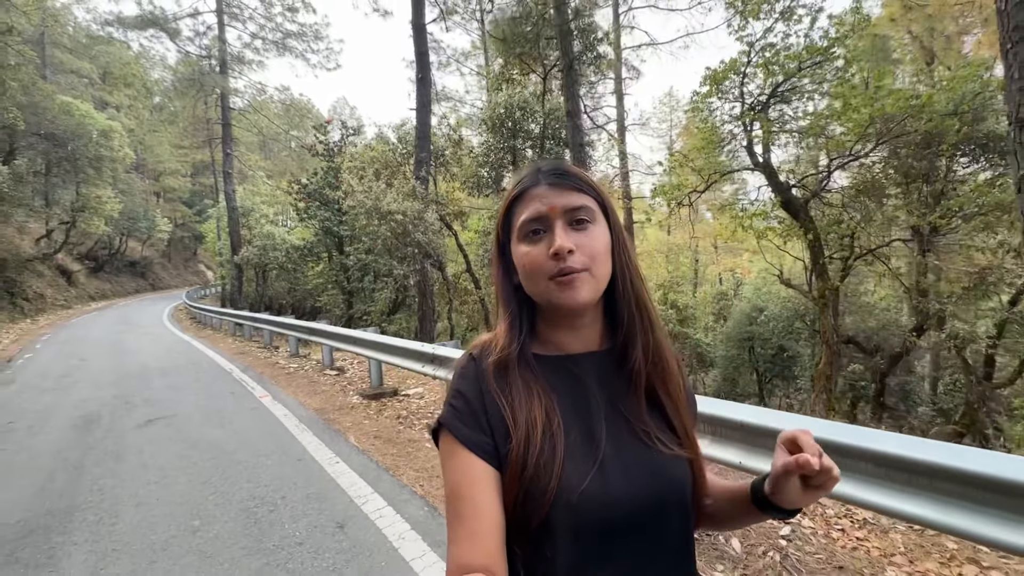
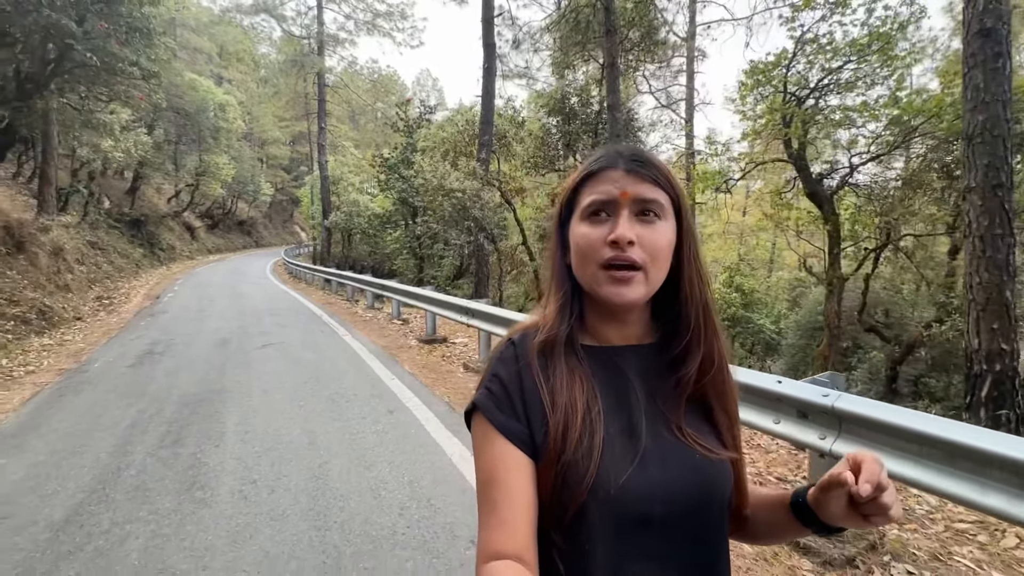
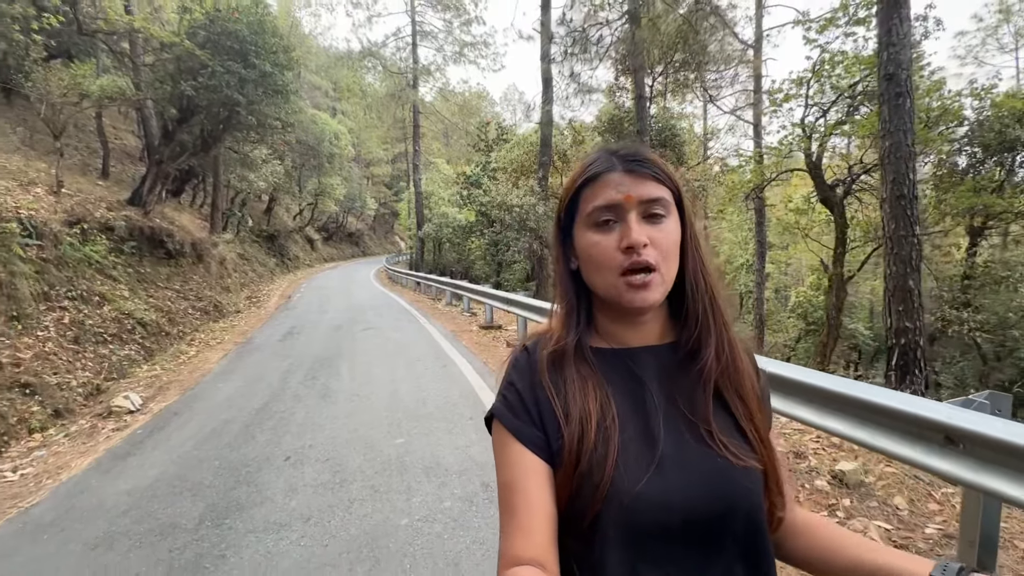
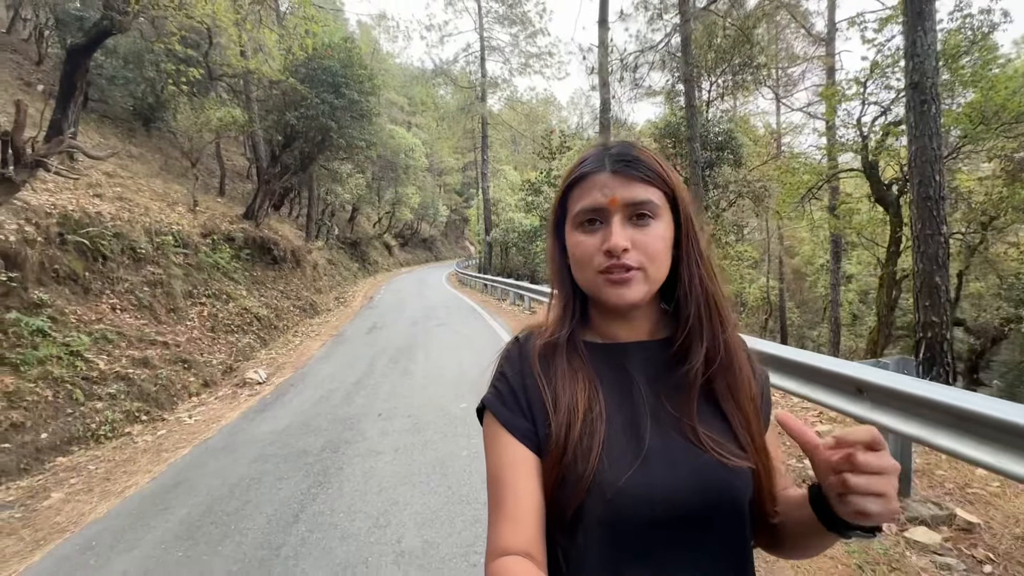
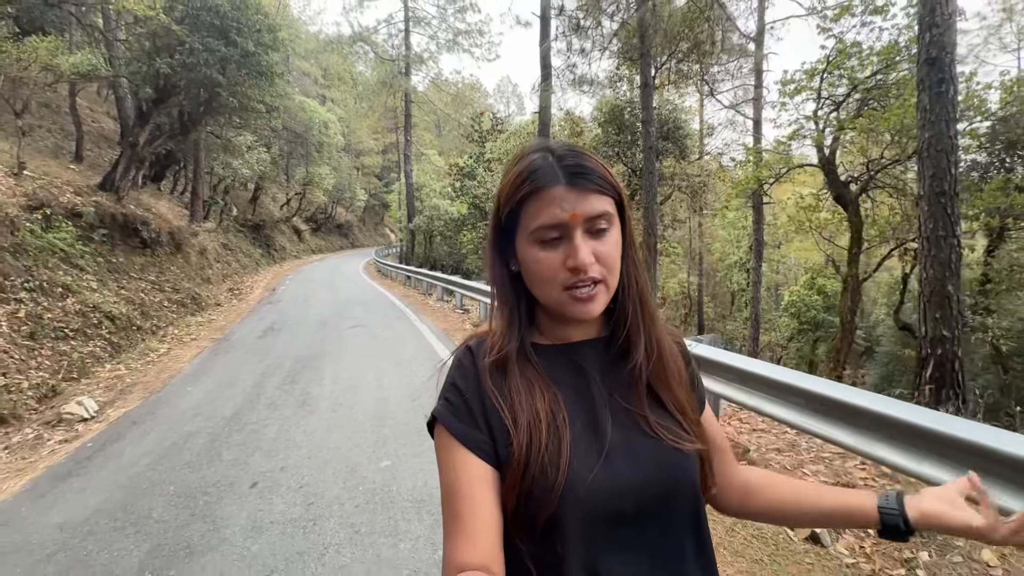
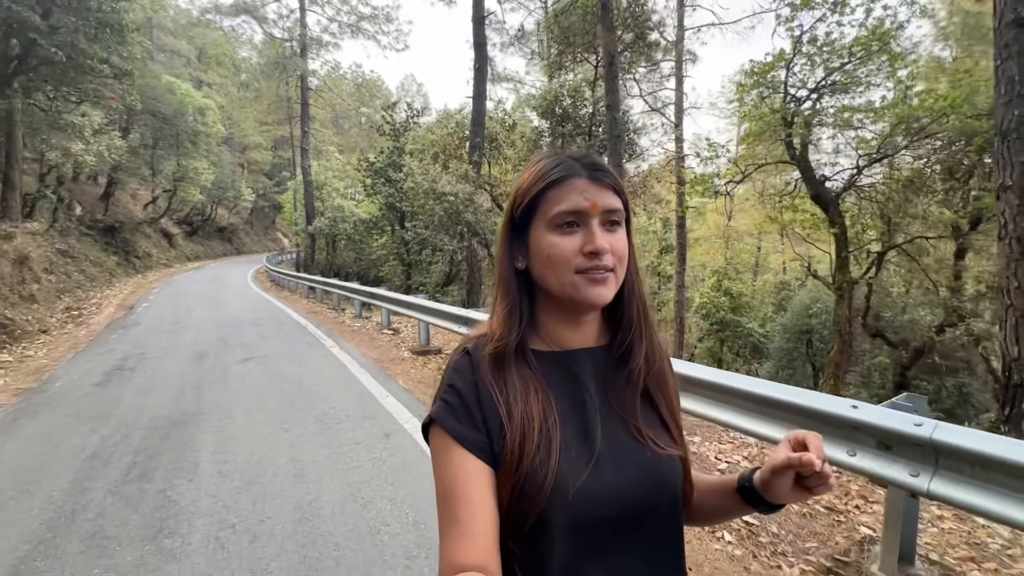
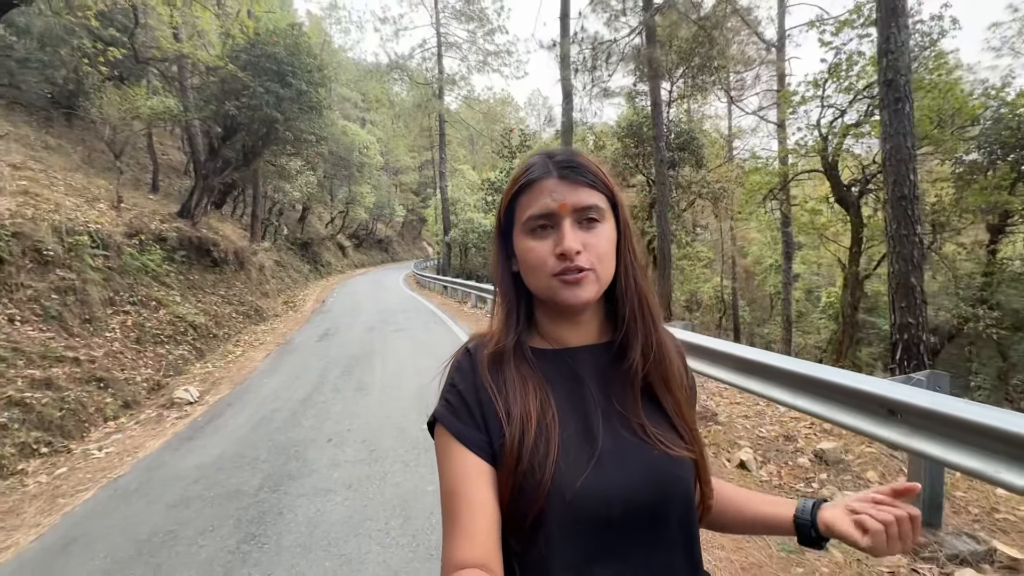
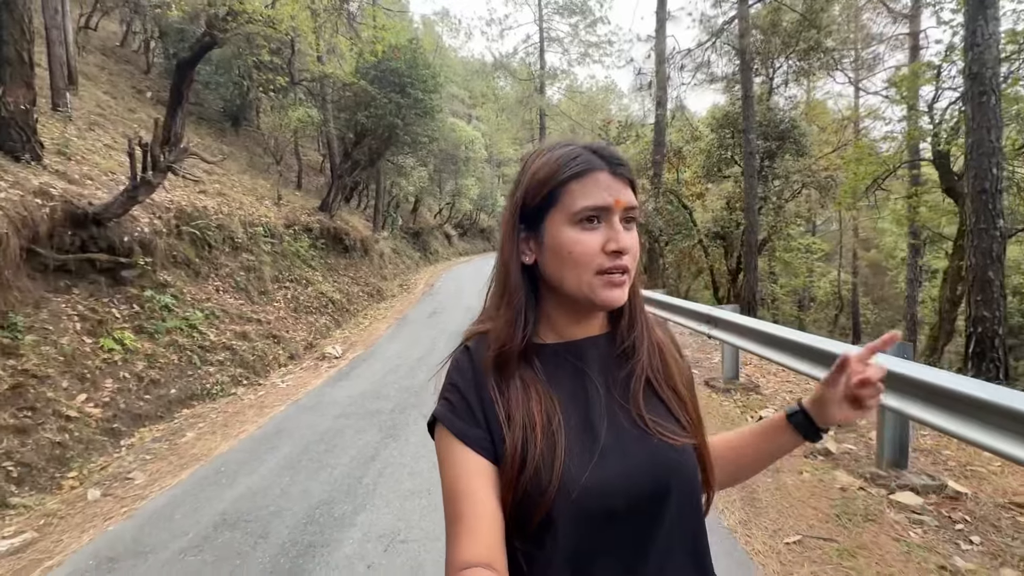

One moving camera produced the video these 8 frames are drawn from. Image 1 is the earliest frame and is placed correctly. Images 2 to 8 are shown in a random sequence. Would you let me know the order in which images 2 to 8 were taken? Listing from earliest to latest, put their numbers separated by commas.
6, 2, 5, 3, 7, 4, 8
